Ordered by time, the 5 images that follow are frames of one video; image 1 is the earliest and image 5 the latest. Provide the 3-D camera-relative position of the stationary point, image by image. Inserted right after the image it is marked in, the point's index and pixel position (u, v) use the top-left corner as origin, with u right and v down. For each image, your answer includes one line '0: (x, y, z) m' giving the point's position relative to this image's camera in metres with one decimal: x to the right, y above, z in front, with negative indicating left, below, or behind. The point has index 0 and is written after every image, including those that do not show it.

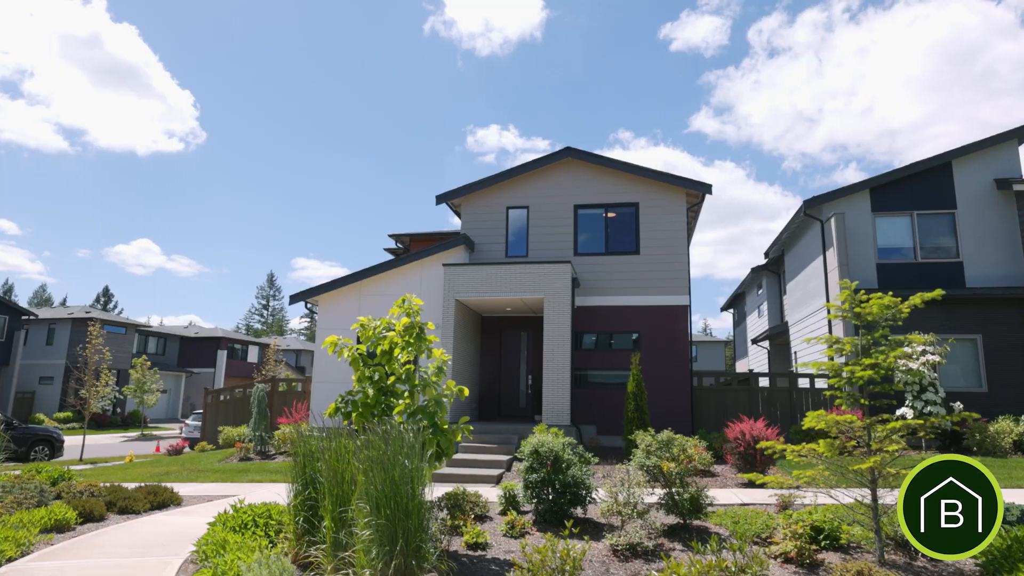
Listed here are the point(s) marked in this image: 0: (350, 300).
0: (-4.2, -0.3, +15.3) m
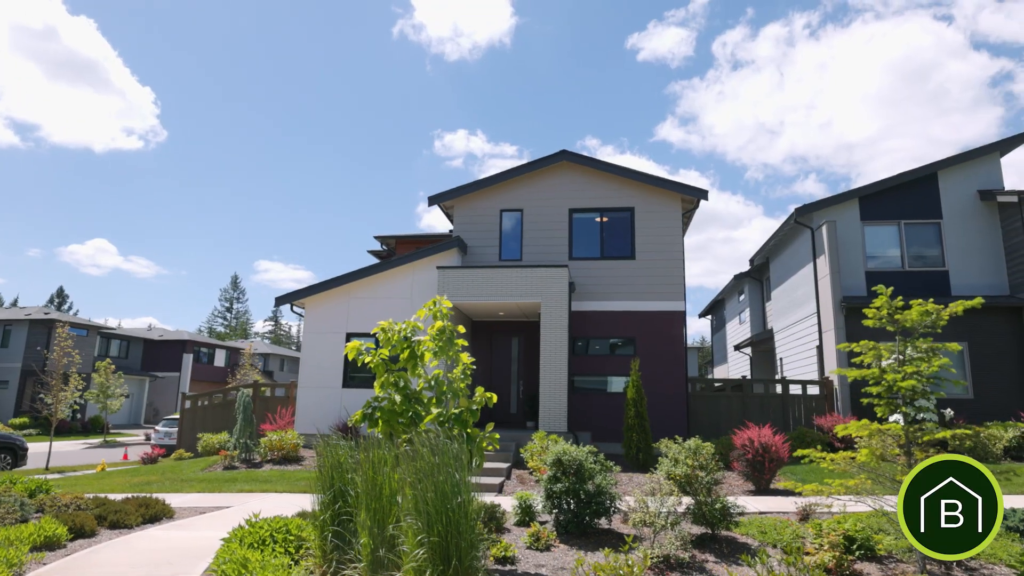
0: (-4.4, -0.4, +14.8) m
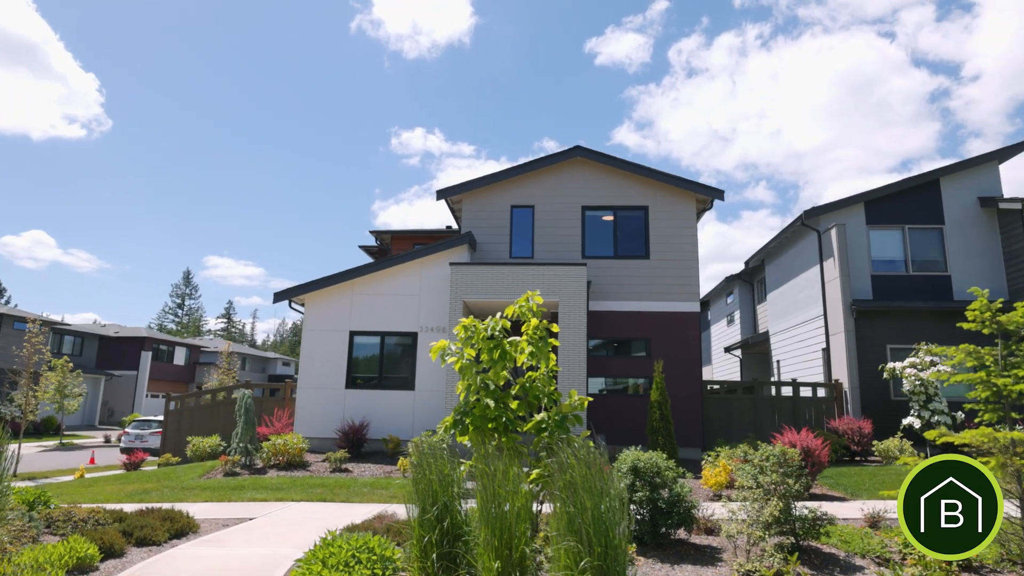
0: (-4.1, -0.3, +14.1) m
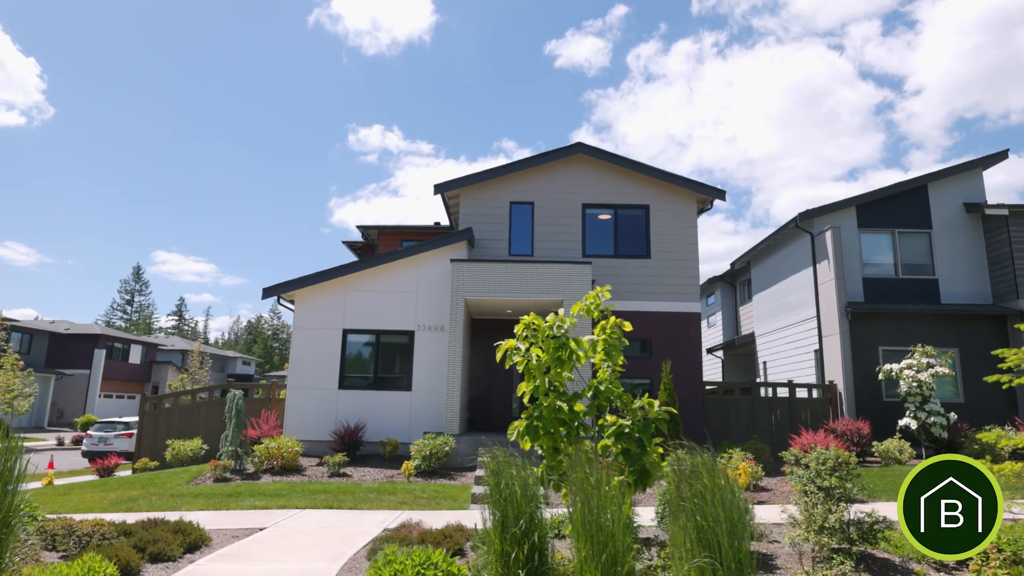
0: (-4.1, -0.2, +13.6) m
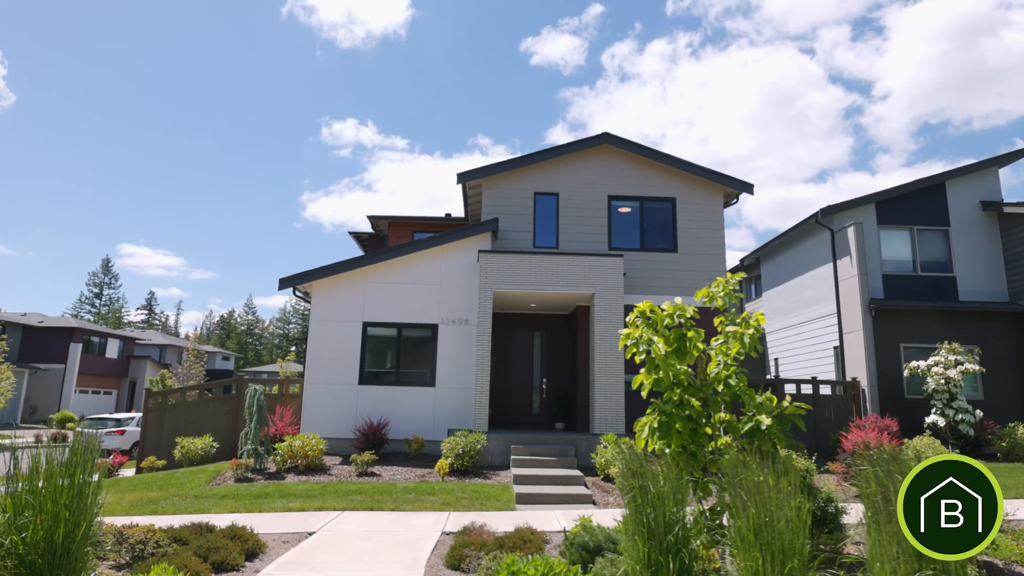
0: (-3.5, 0.0, +13.0) m
